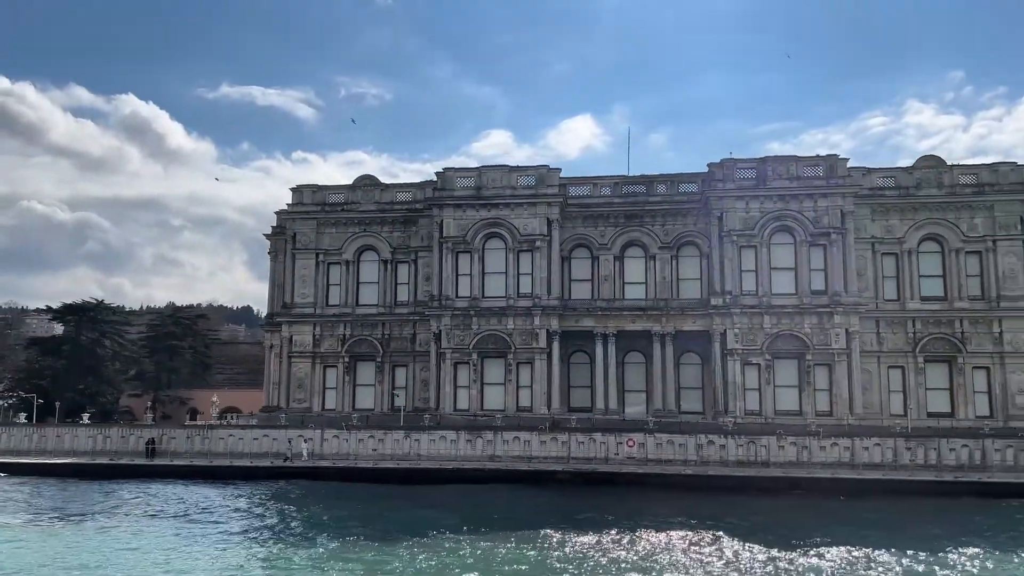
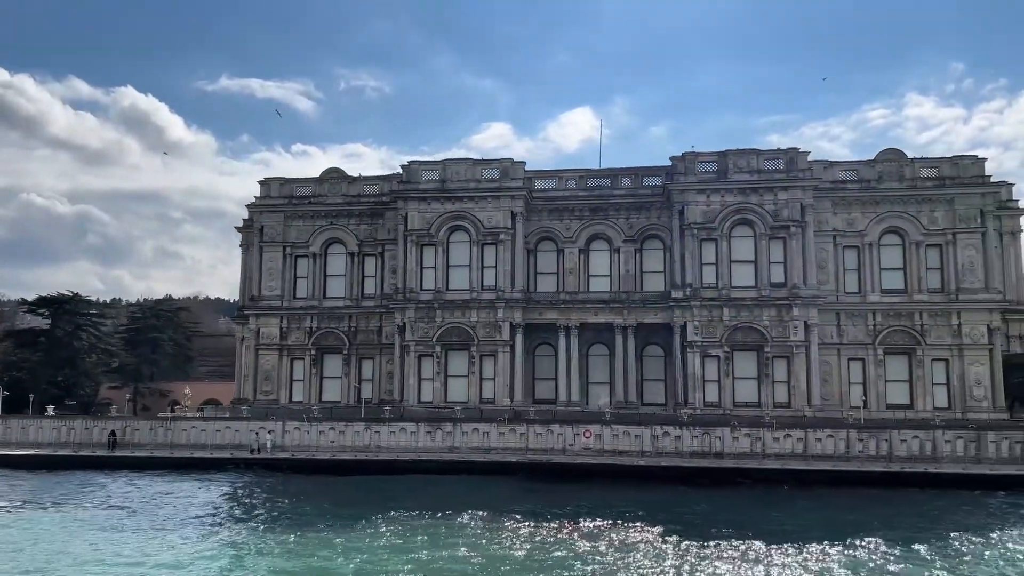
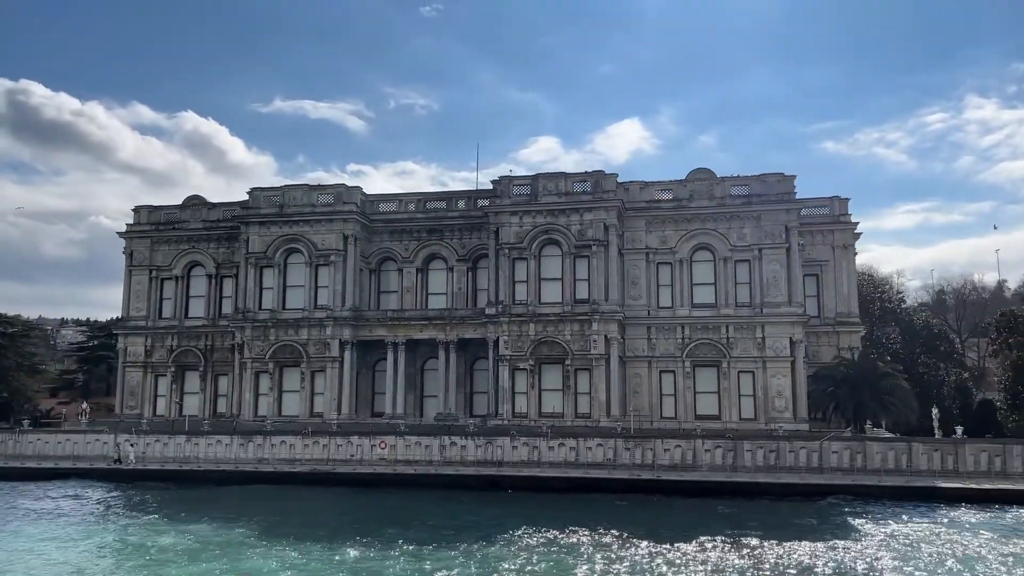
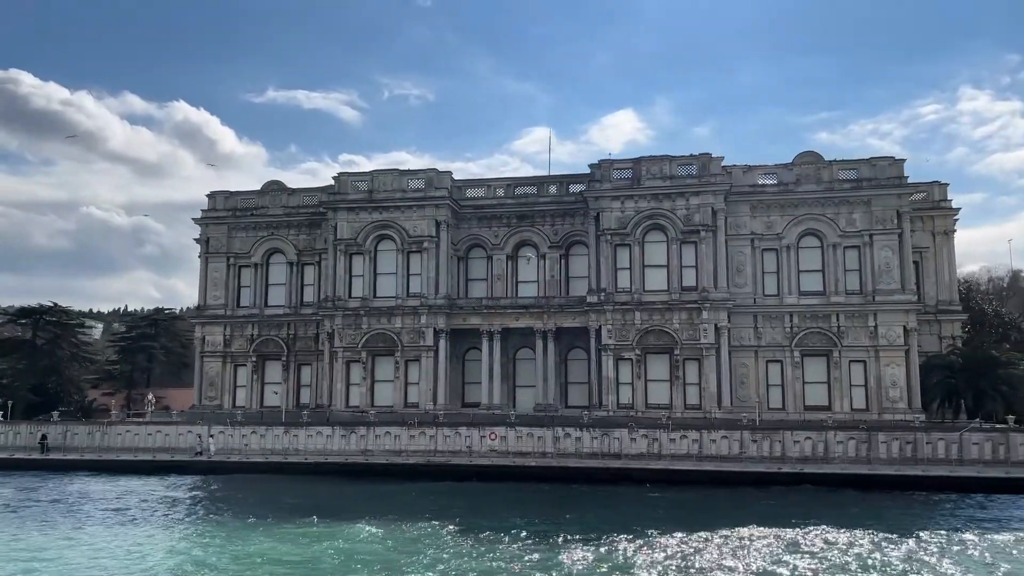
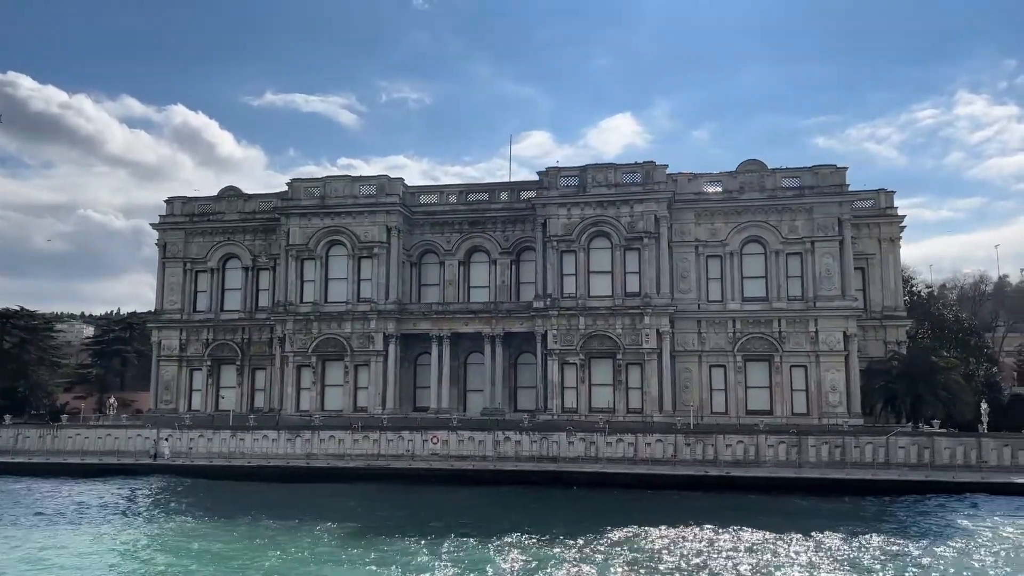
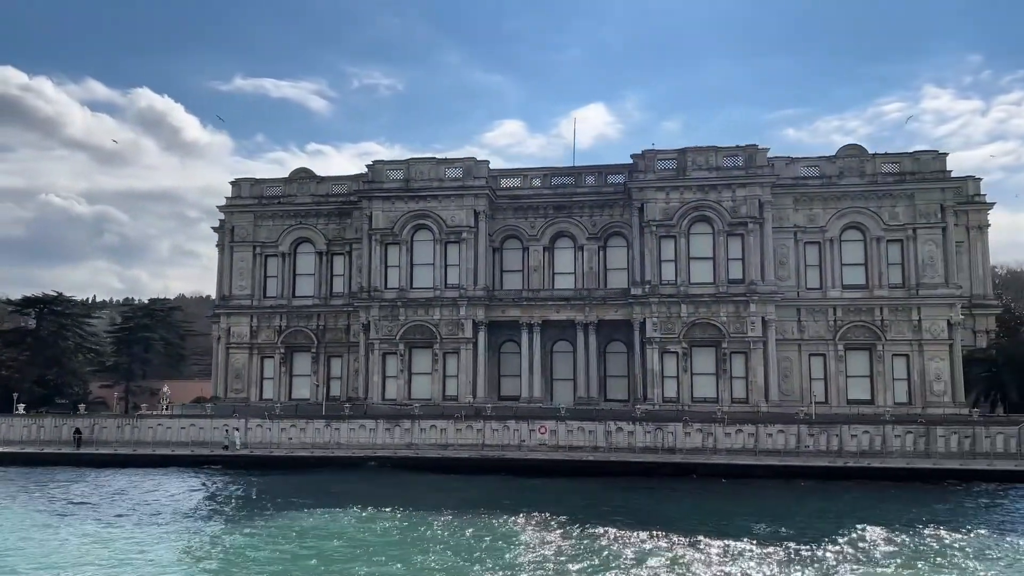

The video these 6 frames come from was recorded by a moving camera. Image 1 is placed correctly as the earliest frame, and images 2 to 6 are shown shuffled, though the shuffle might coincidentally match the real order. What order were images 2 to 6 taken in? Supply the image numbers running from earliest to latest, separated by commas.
2, 6, 4, 5, 3
